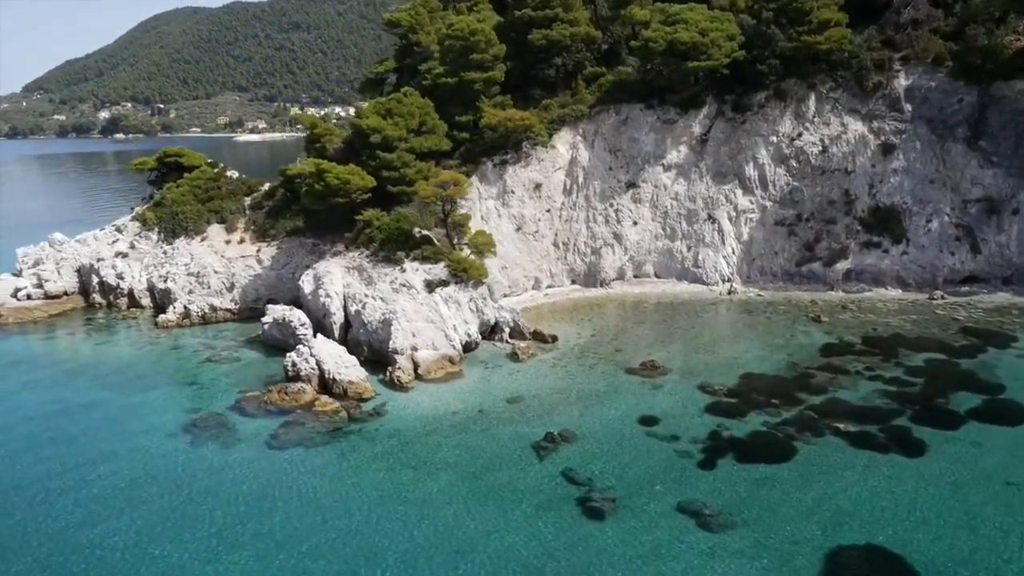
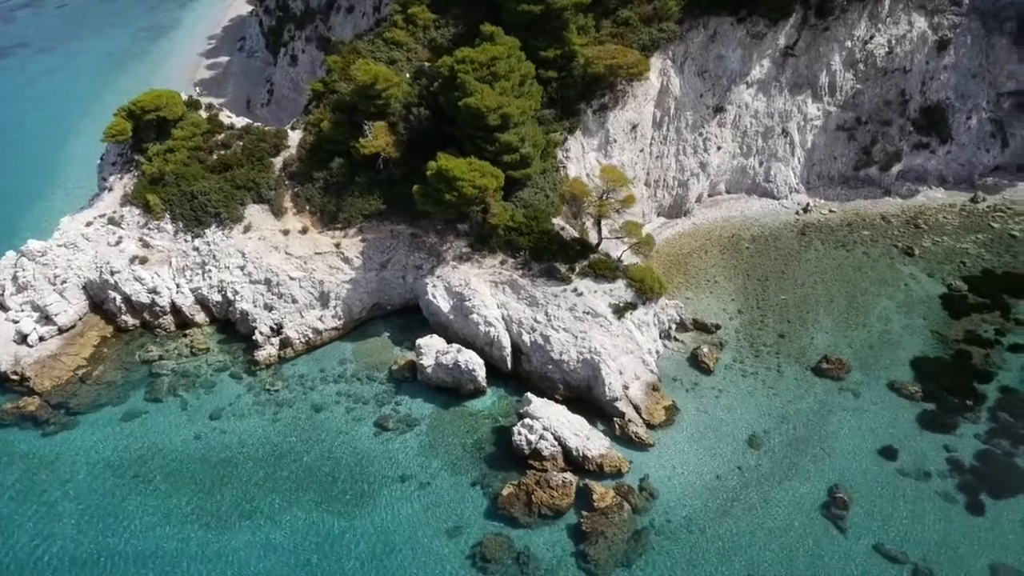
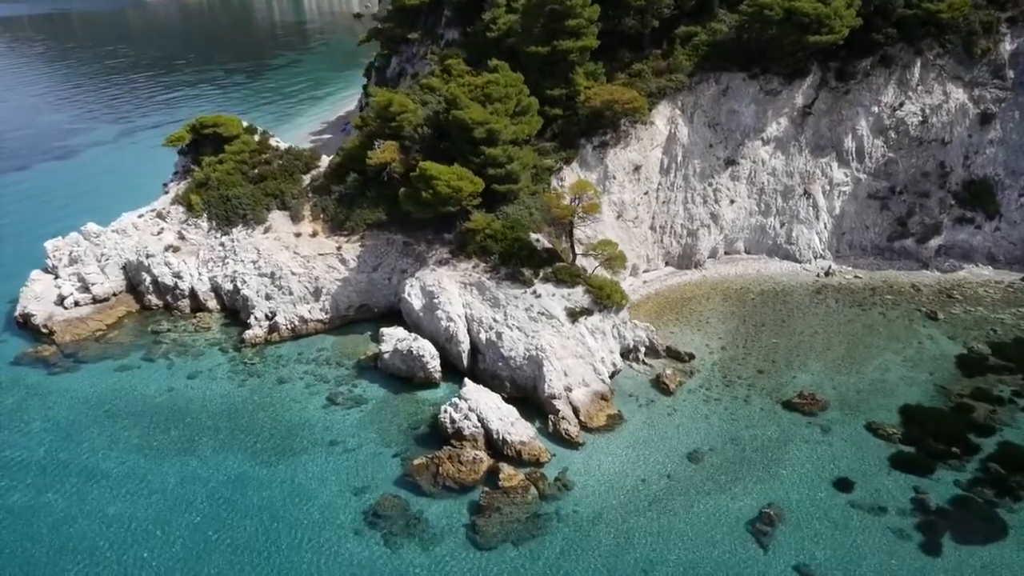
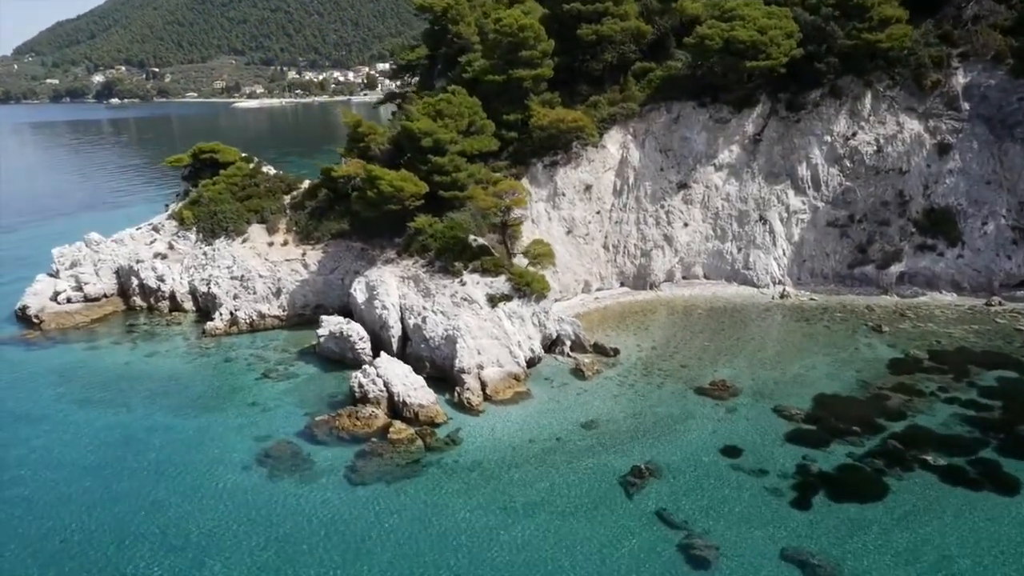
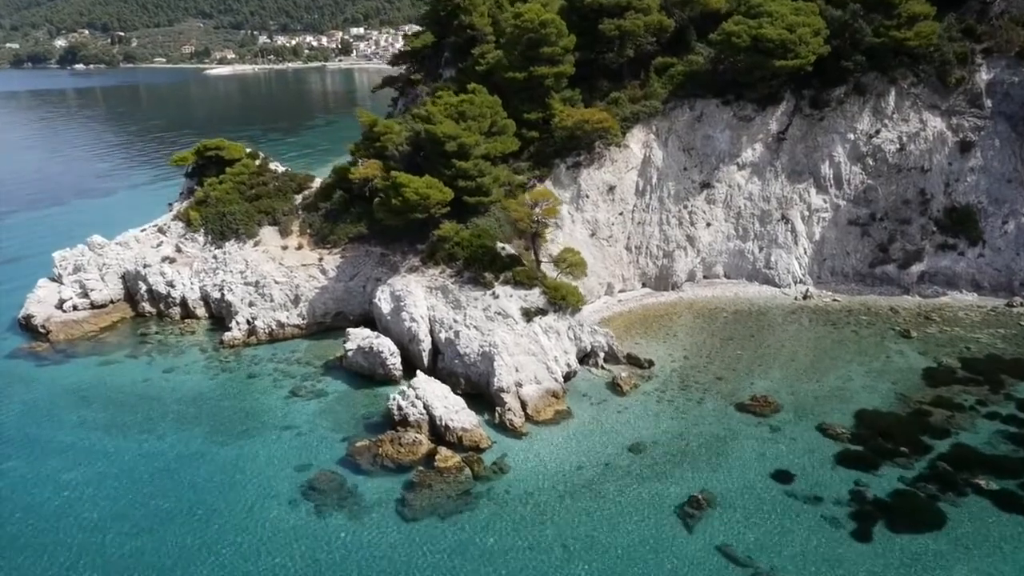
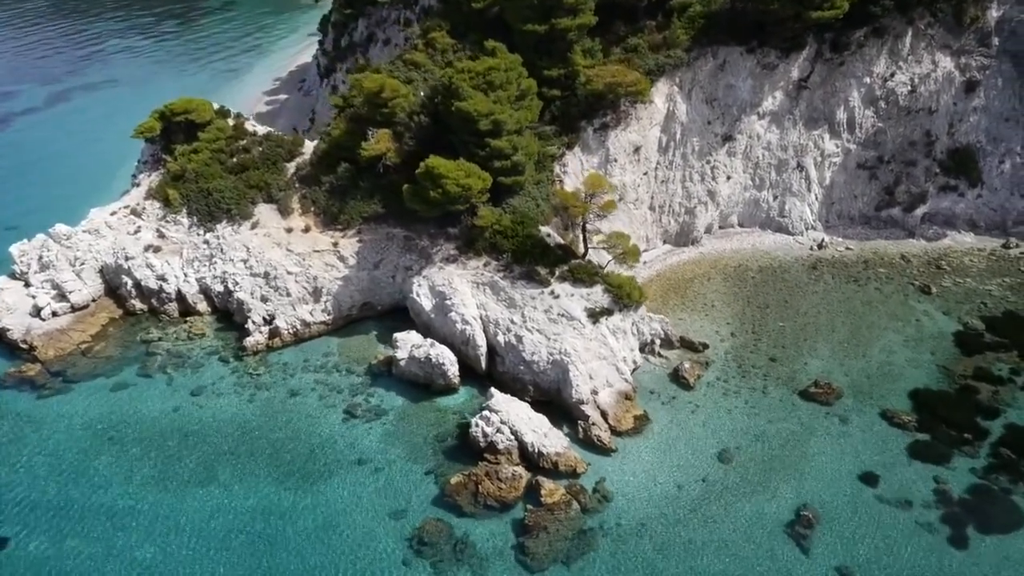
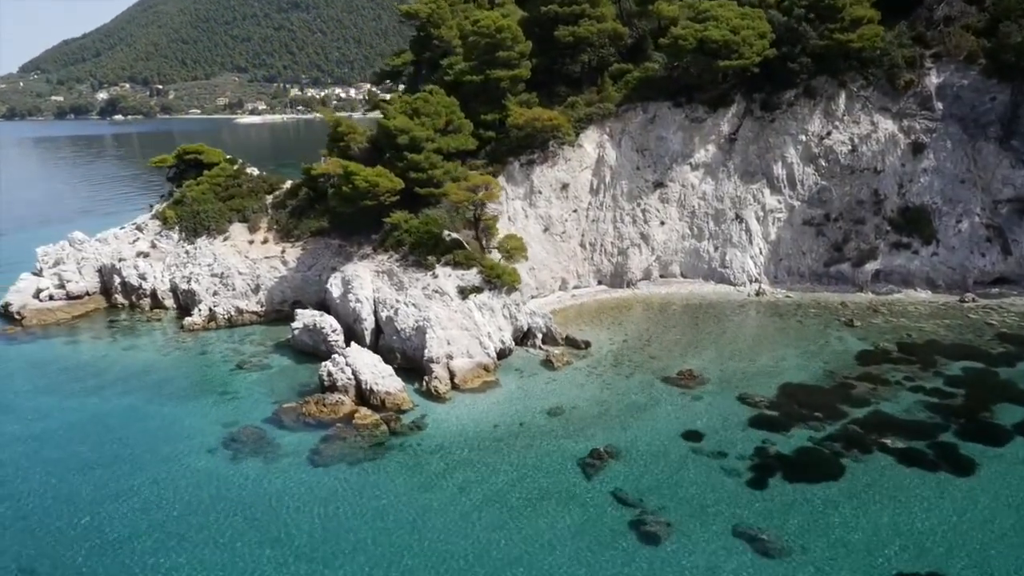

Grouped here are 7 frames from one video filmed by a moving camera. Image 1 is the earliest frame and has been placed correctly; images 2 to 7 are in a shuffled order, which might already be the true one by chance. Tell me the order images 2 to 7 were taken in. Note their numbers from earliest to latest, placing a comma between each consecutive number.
7, 4, 5, 3, 6, 2
